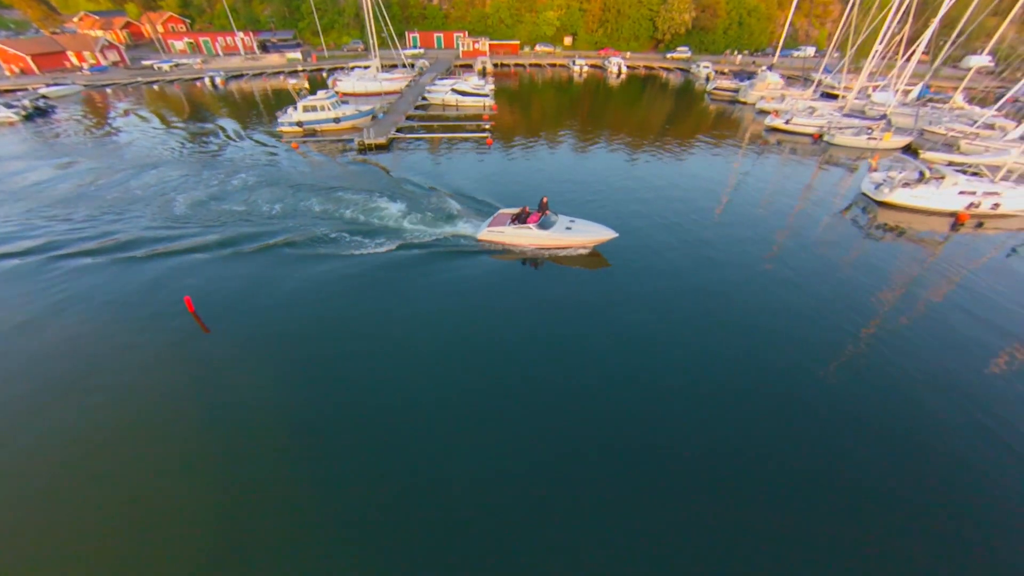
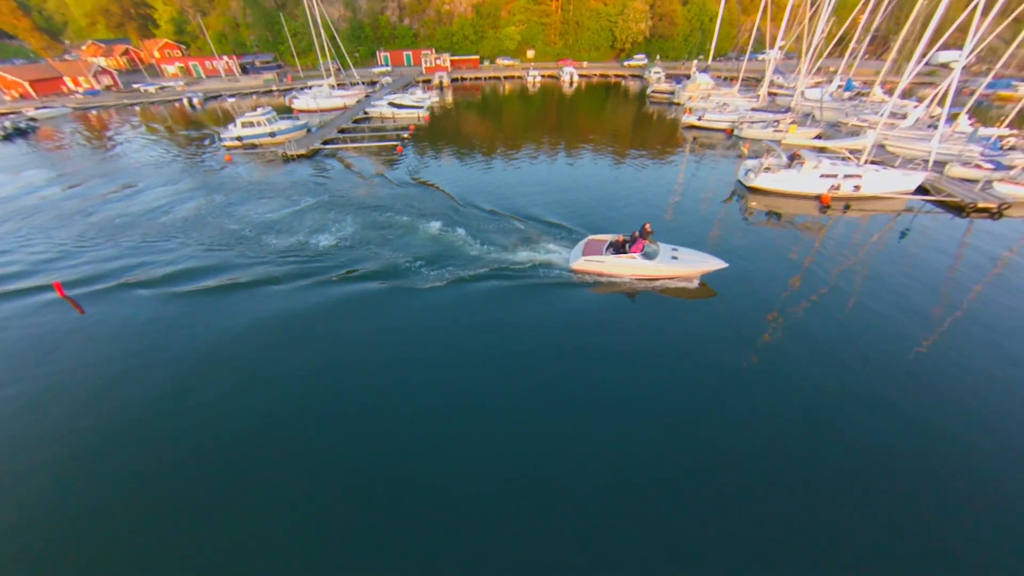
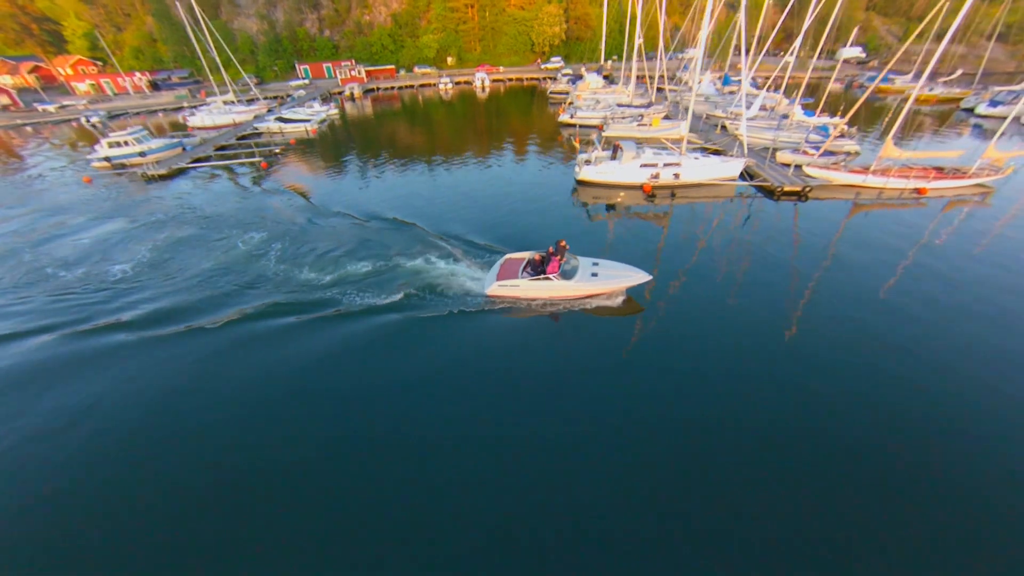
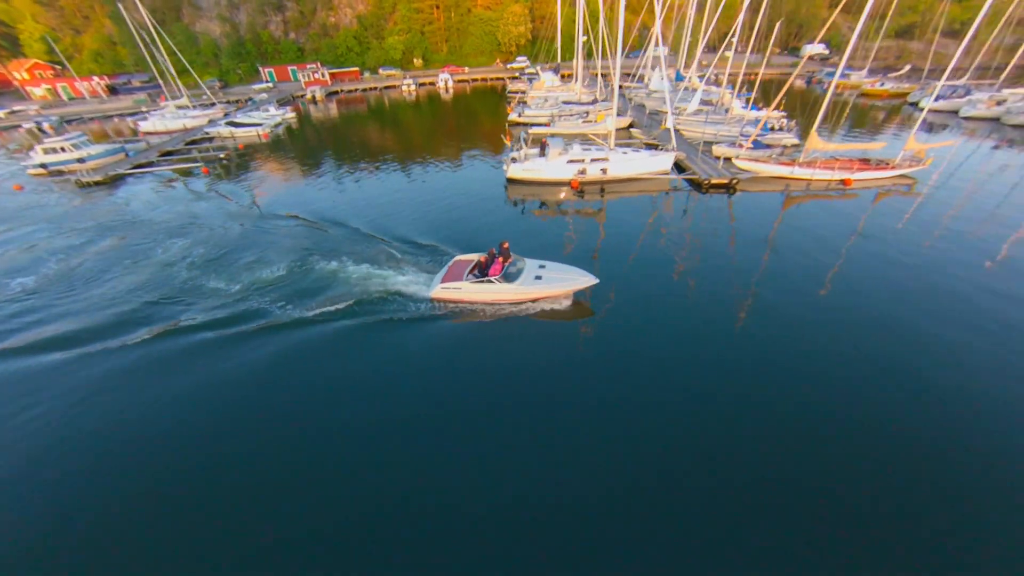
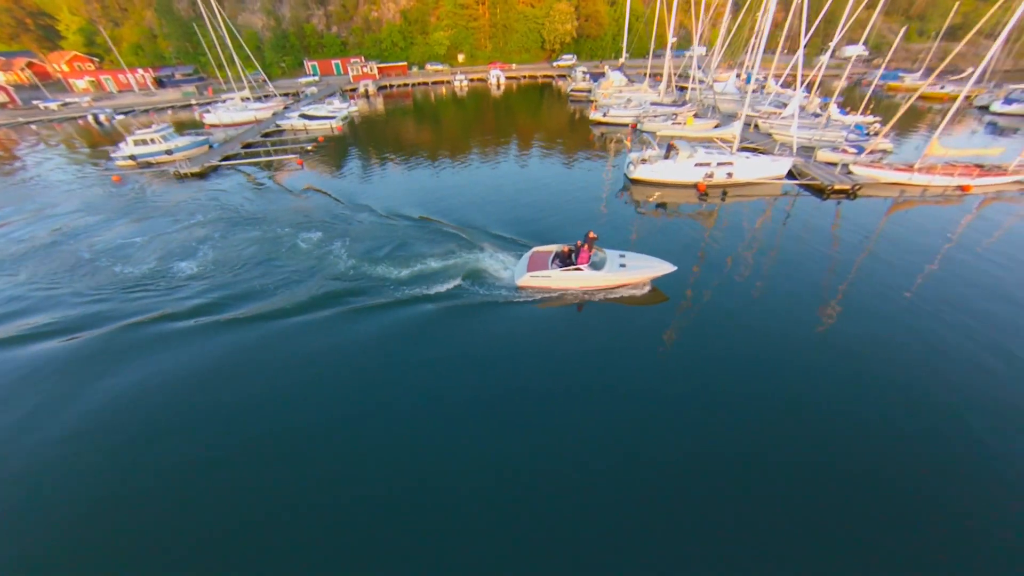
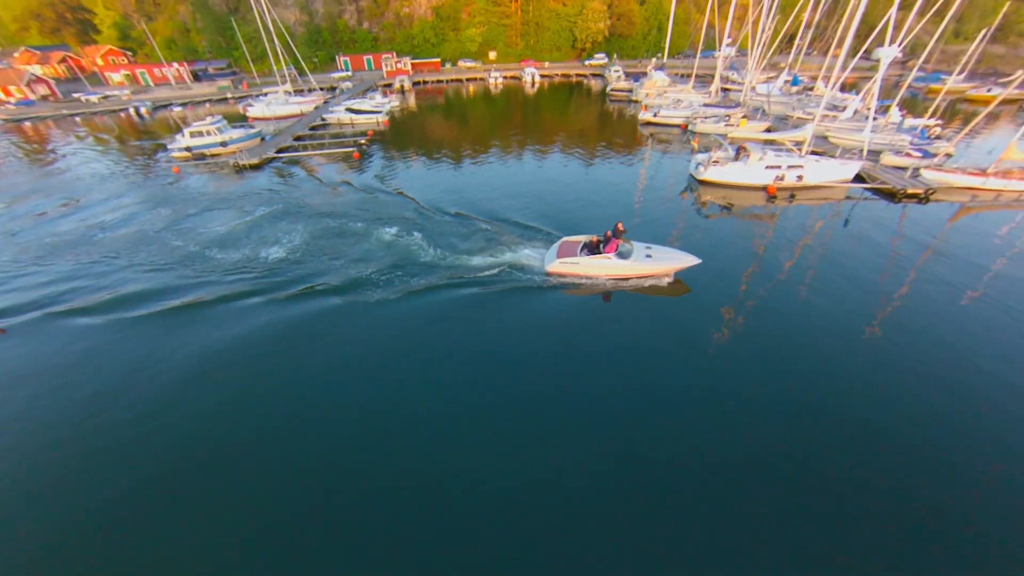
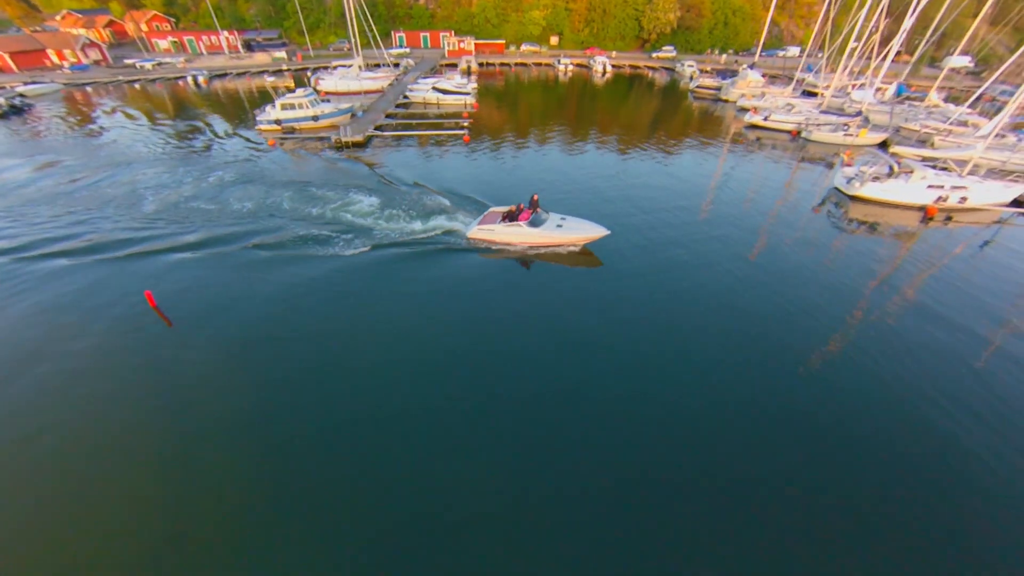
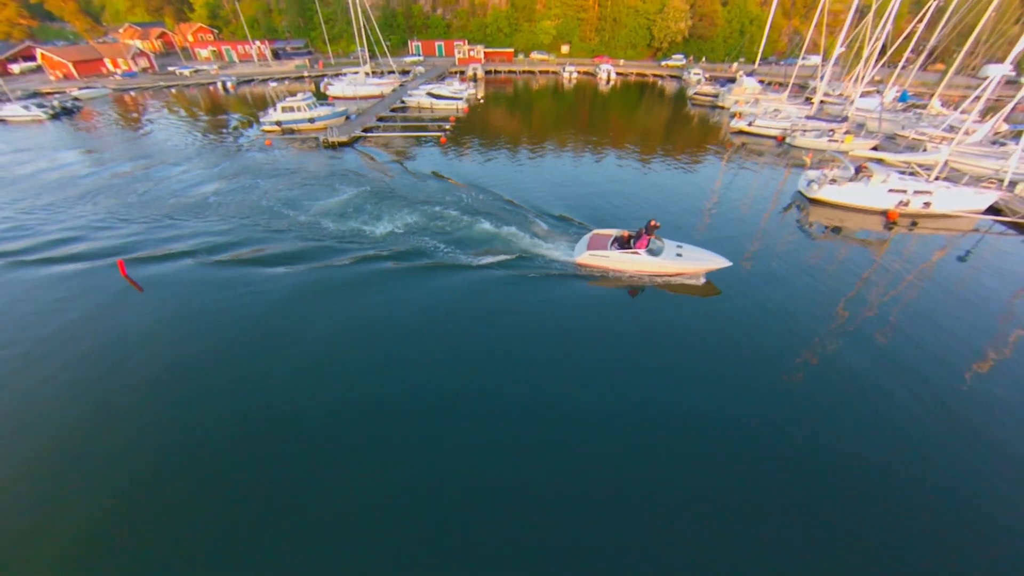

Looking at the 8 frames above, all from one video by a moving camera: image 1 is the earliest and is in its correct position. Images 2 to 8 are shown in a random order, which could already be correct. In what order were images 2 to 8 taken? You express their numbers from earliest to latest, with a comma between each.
7, 8, 2, 6, 5, 3, 4
